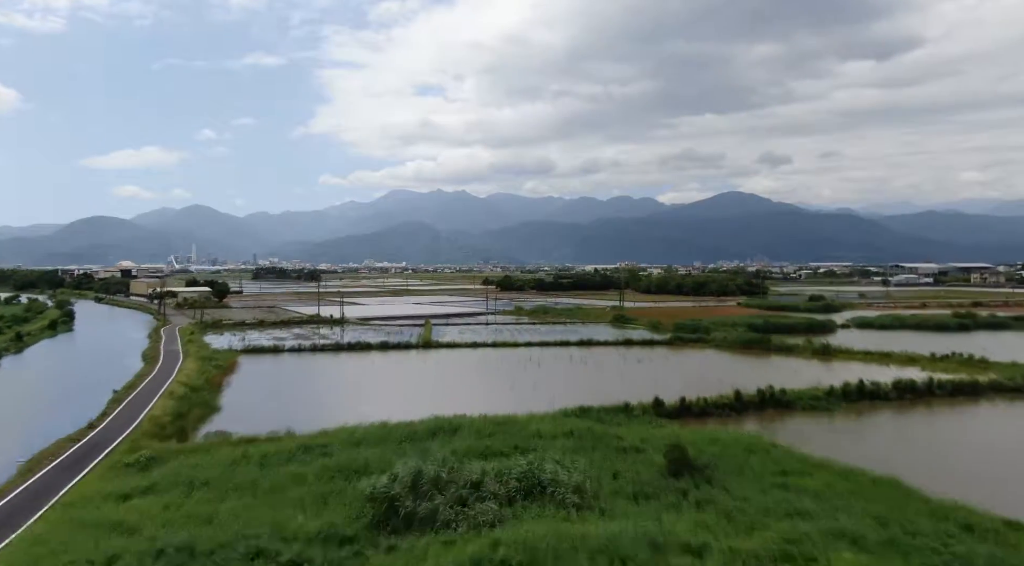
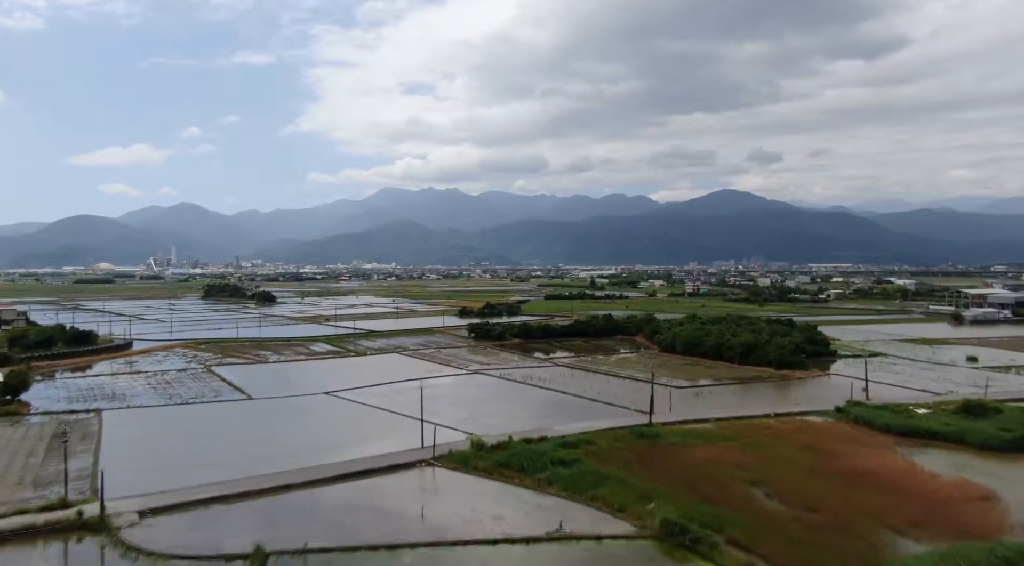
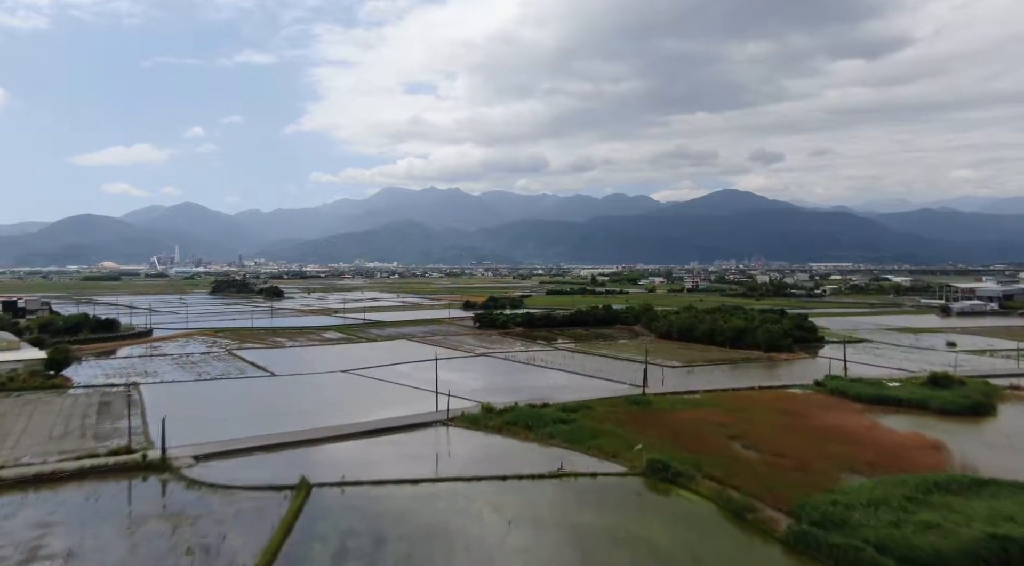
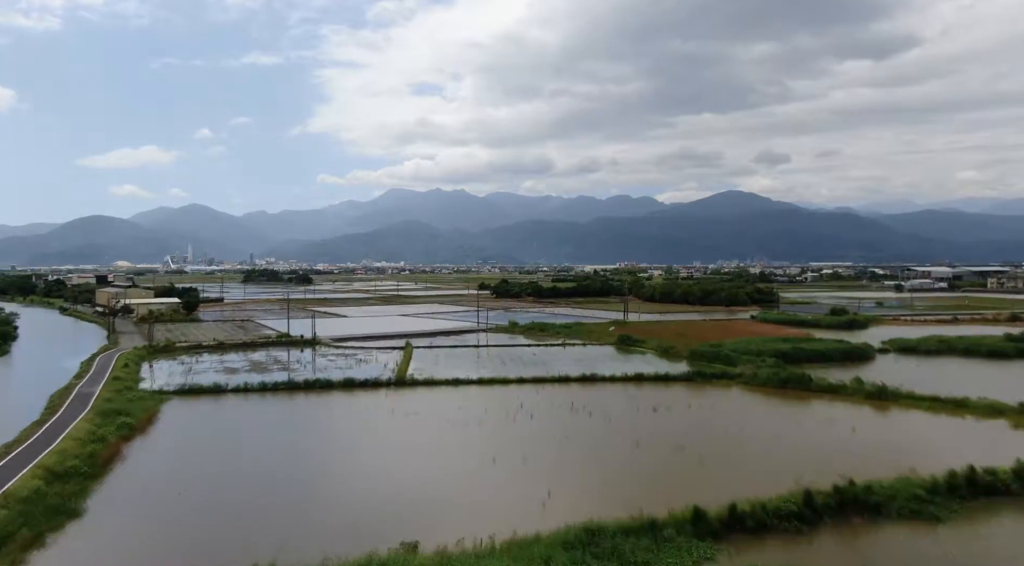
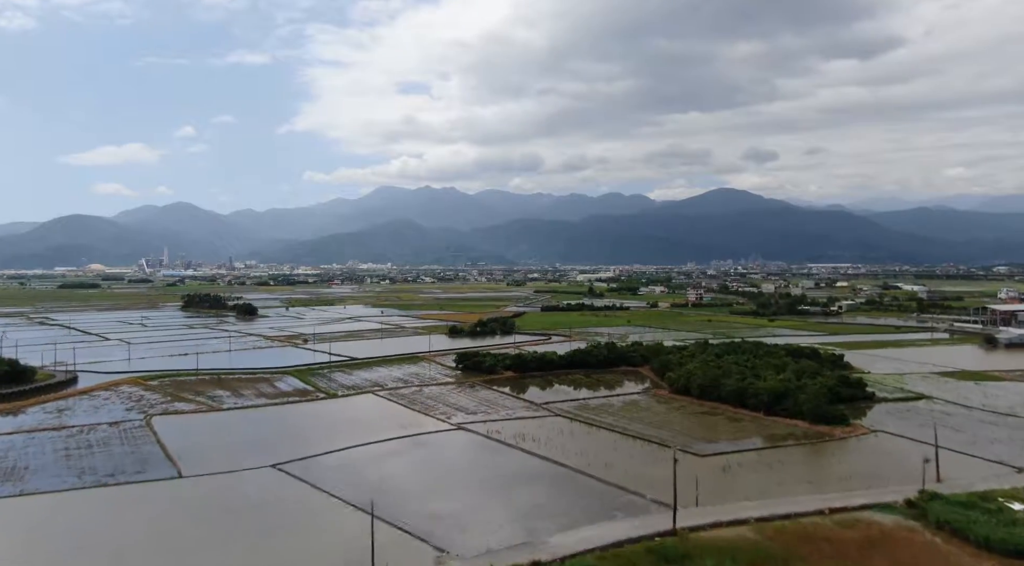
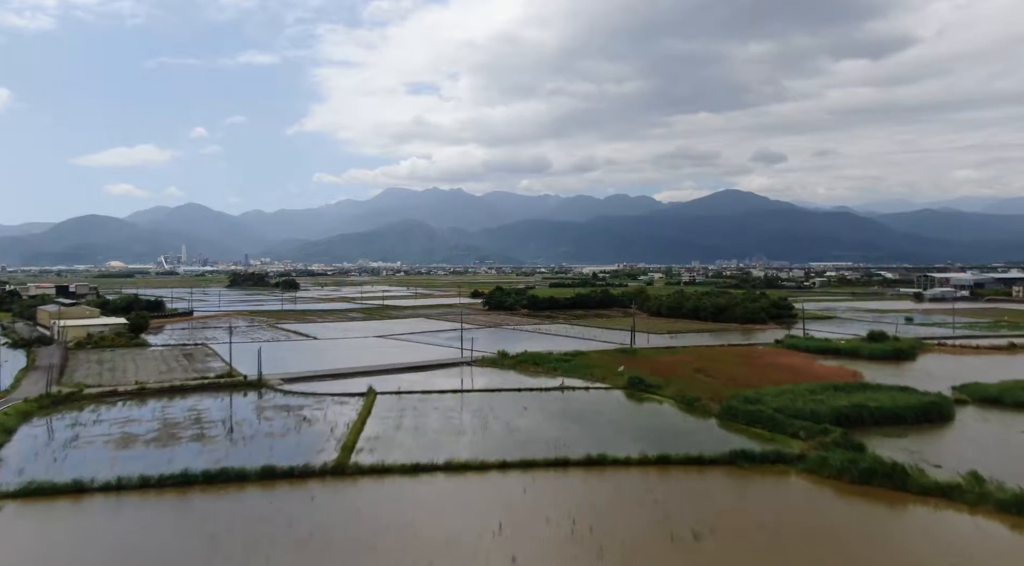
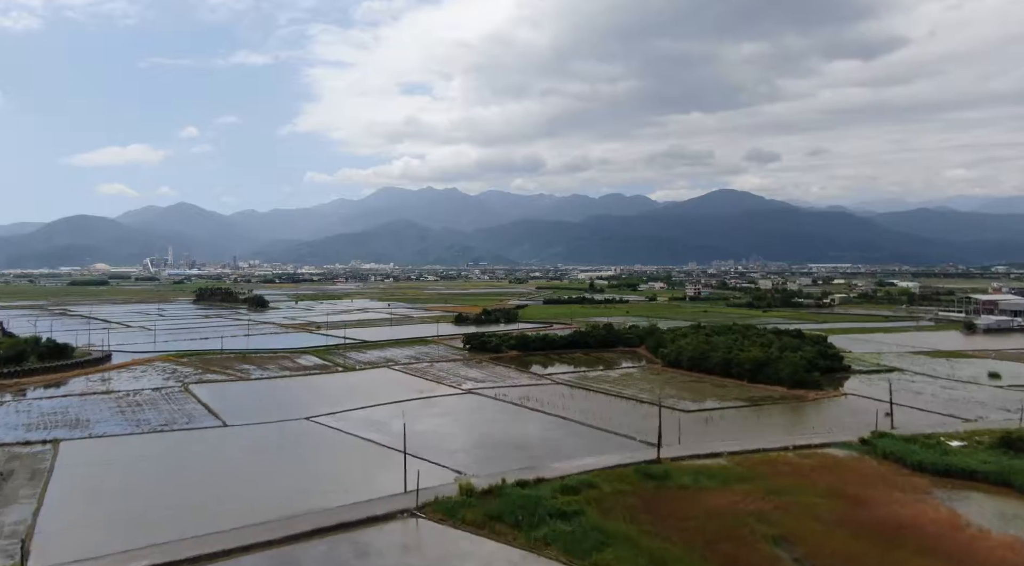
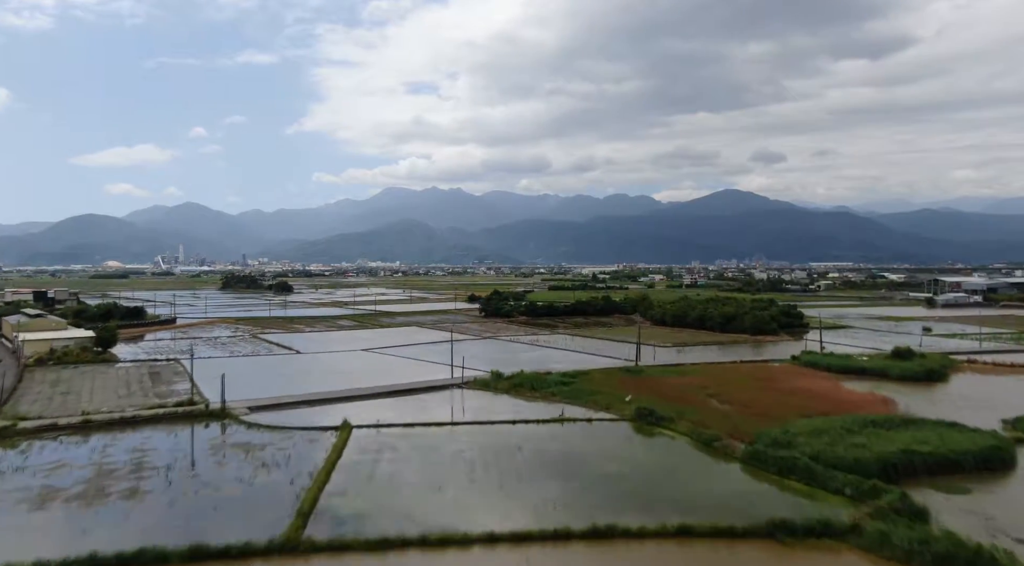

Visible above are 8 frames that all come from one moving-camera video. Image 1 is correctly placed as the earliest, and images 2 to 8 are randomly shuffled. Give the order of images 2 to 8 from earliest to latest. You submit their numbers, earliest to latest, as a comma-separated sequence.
4, 6, 8, 3, 2, 7, 5
